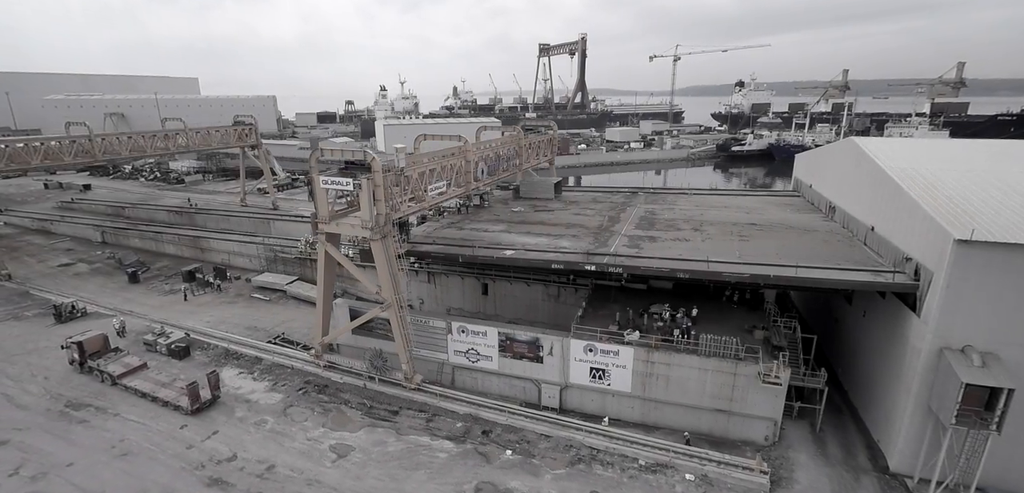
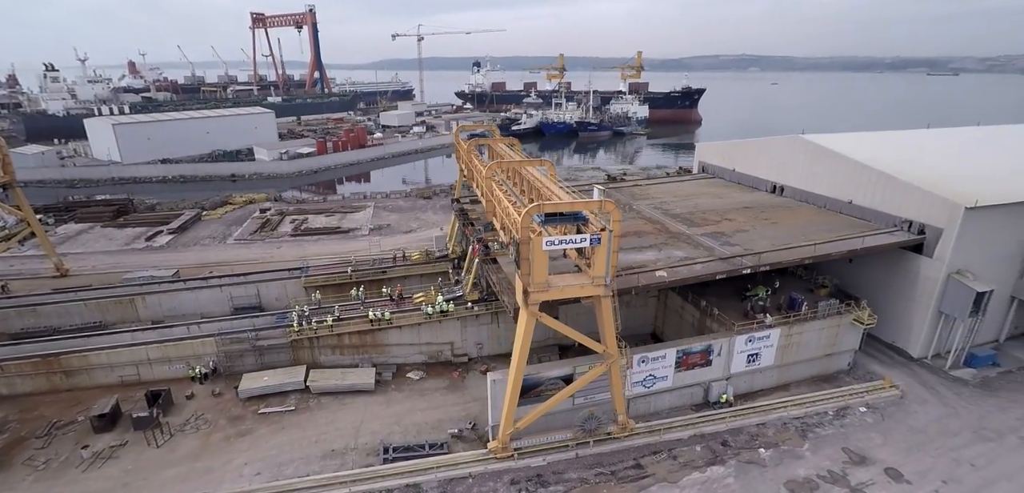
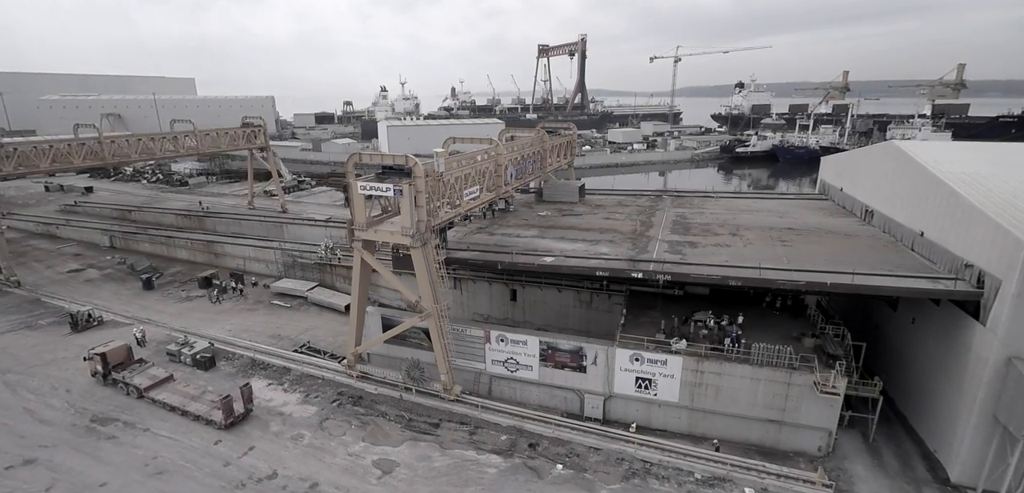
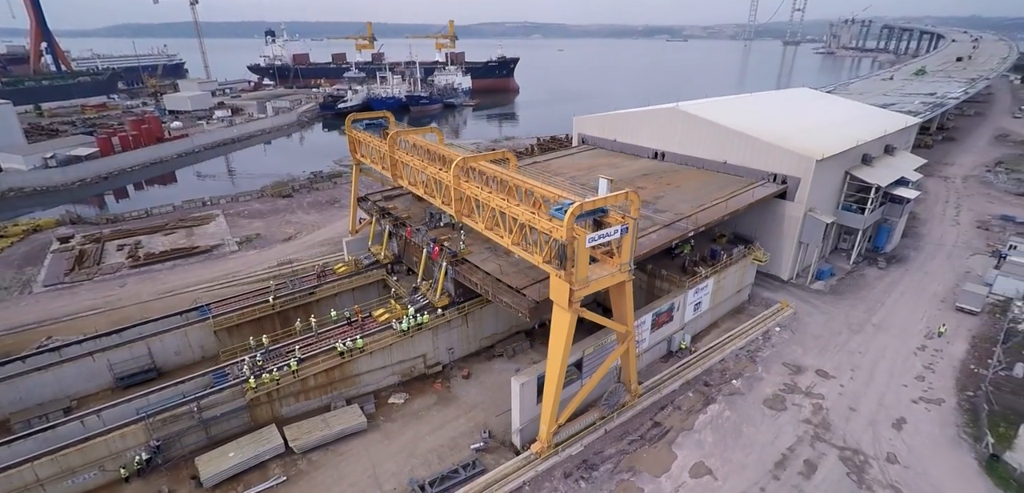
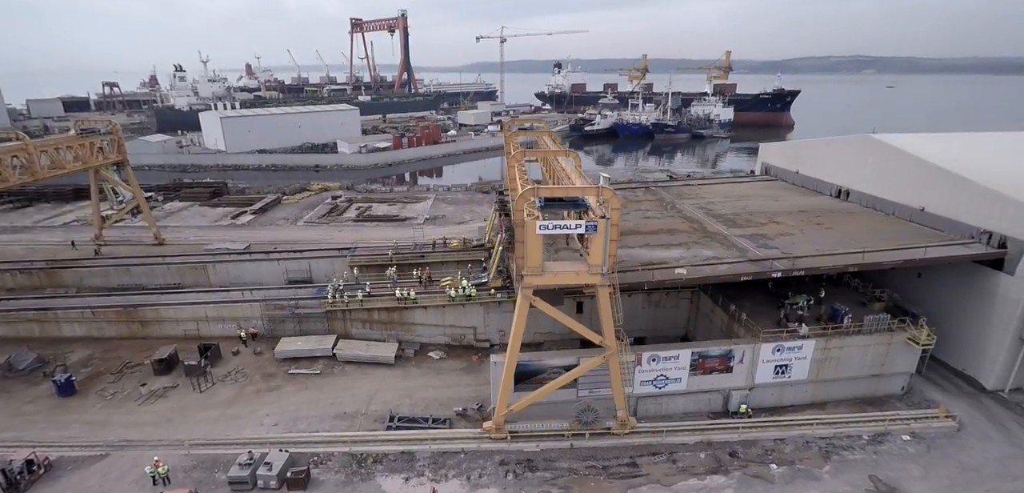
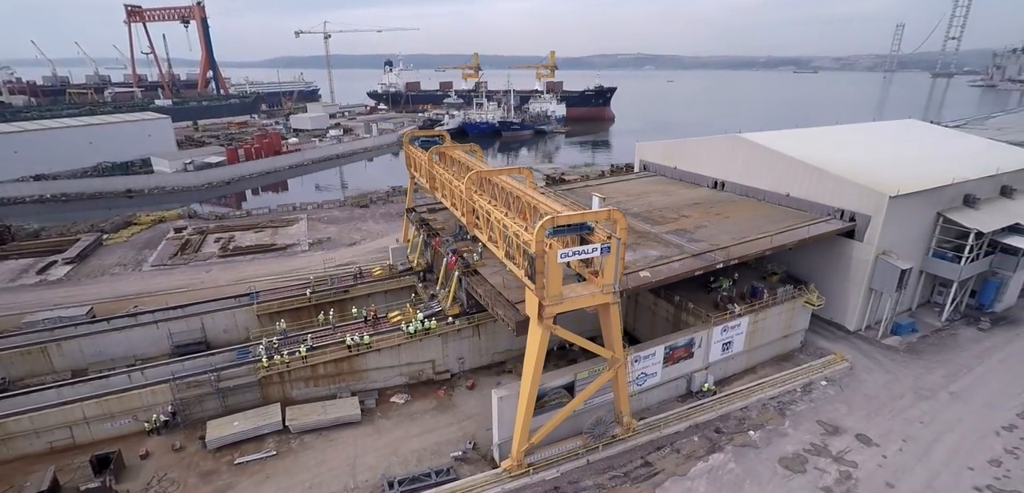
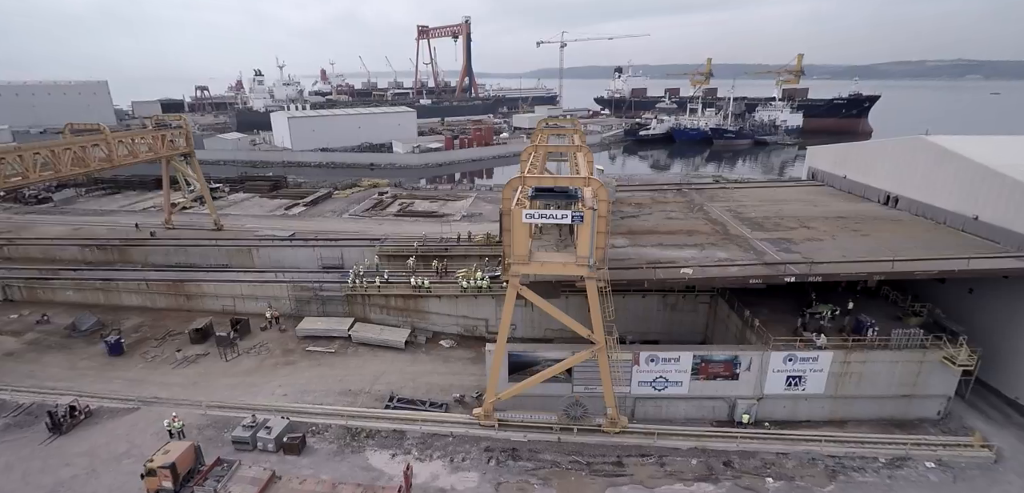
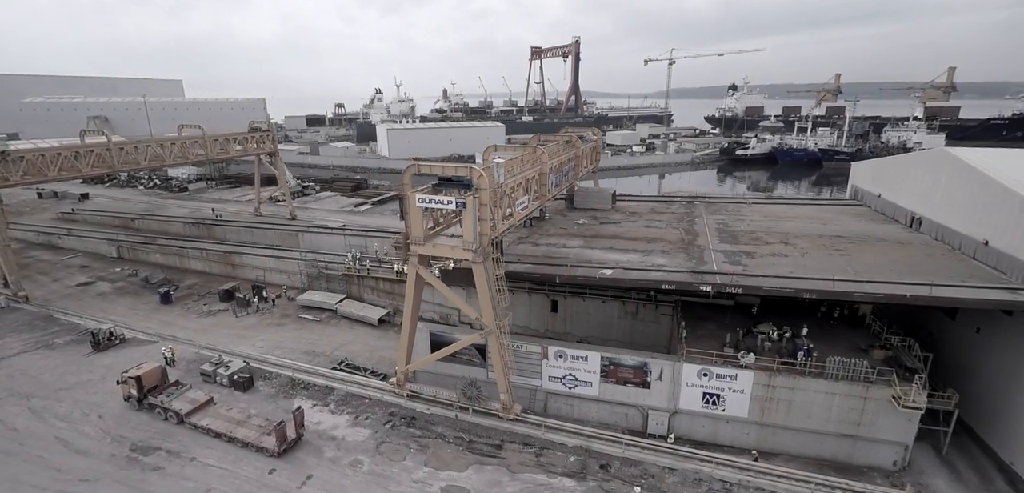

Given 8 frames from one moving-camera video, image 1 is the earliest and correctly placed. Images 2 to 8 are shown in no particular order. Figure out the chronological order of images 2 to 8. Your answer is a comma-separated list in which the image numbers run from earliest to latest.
3, 8, 7, 5, 2, 6, 4
